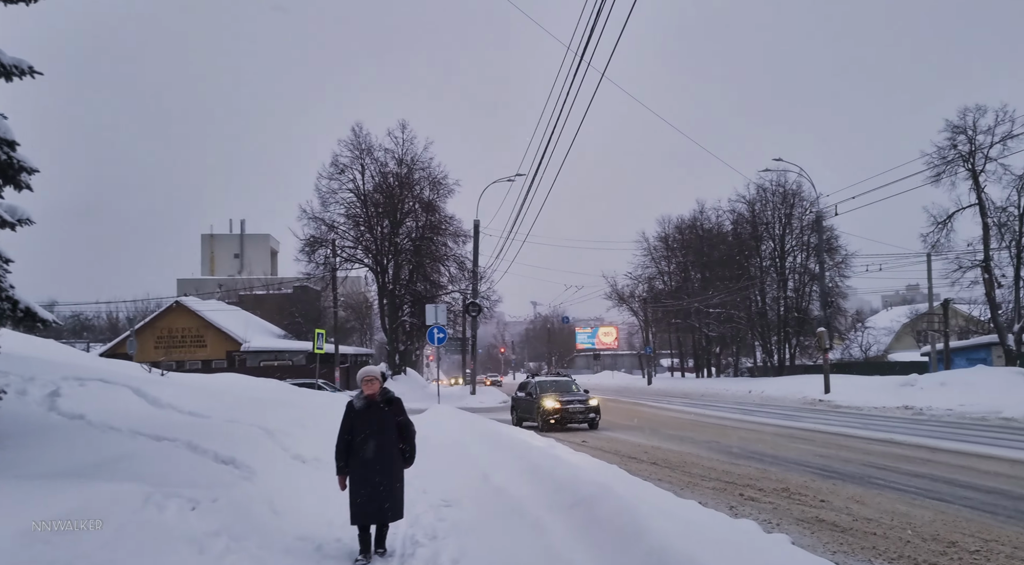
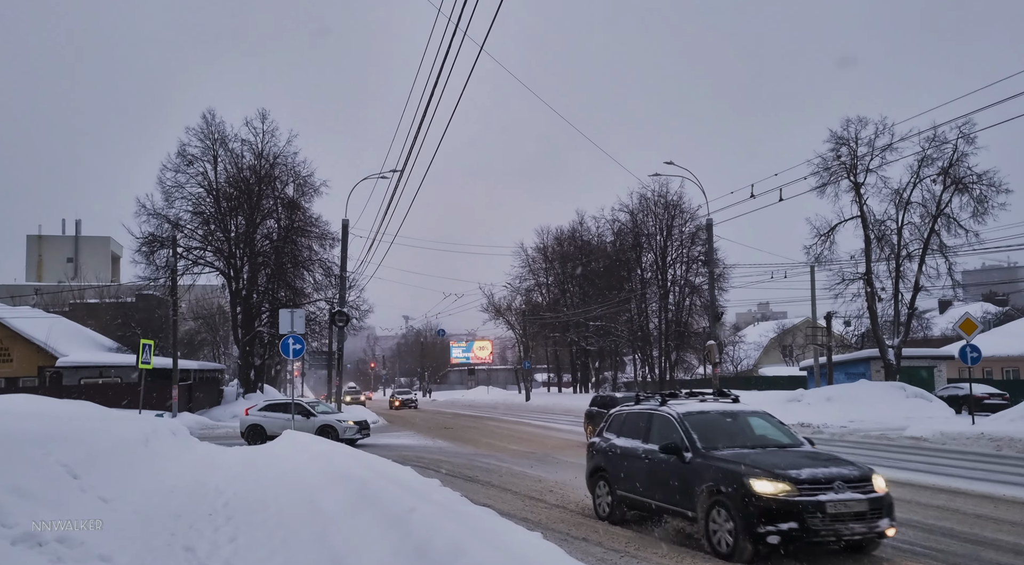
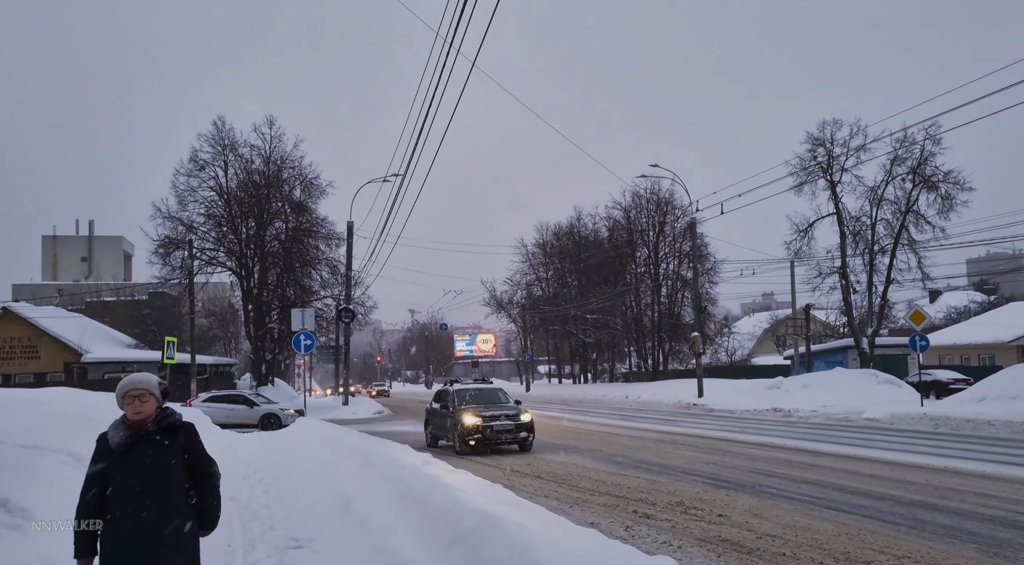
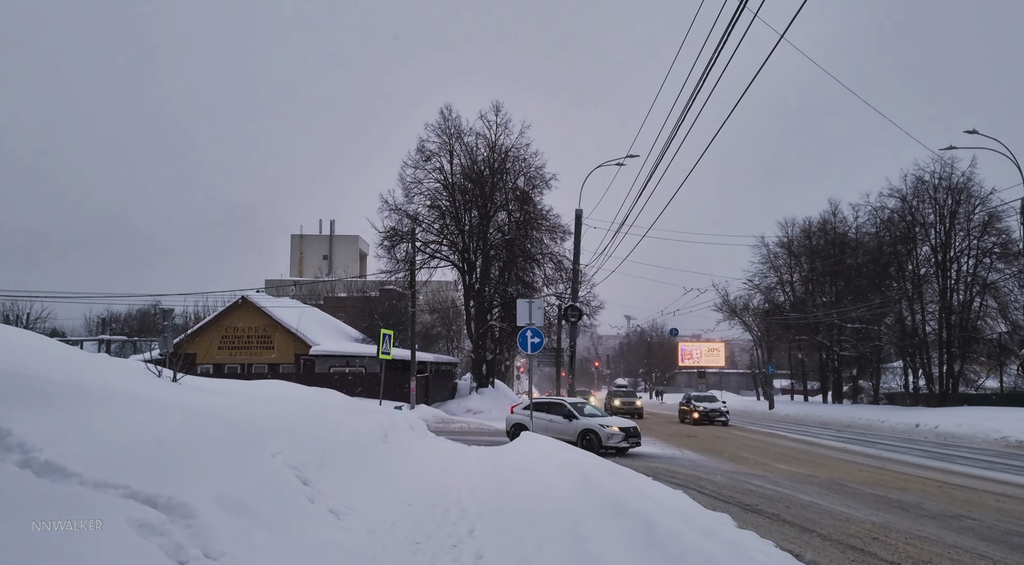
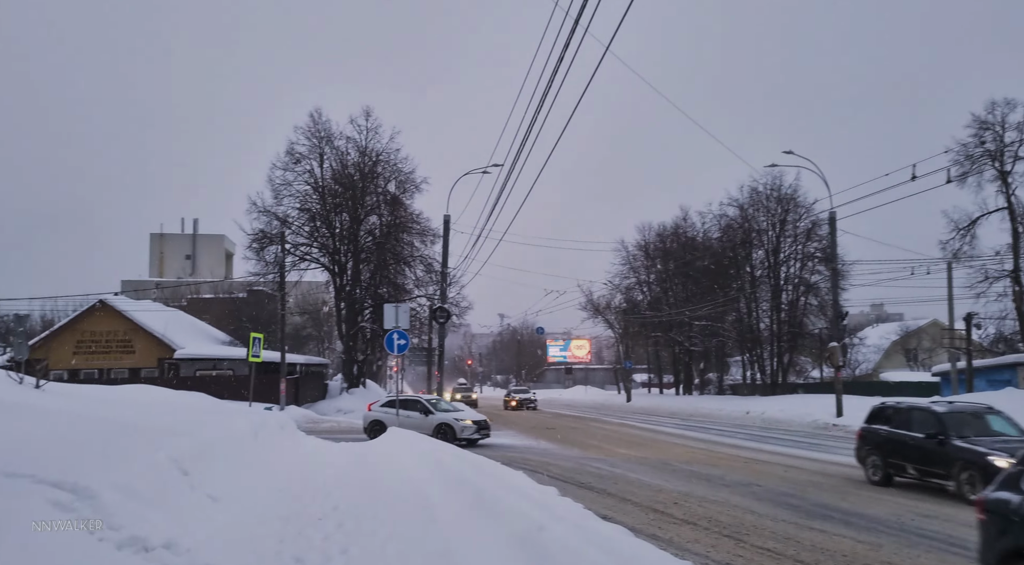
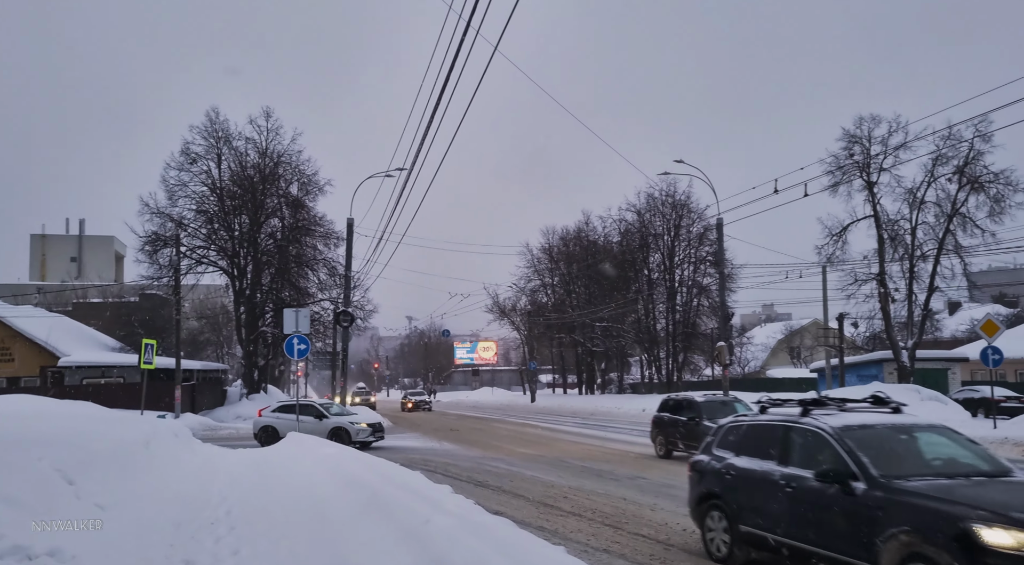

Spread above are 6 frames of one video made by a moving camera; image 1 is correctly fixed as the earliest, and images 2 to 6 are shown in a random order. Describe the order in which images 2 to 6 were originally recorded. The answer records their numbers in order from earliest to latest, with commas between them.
3, 2, 6, 5, 4
